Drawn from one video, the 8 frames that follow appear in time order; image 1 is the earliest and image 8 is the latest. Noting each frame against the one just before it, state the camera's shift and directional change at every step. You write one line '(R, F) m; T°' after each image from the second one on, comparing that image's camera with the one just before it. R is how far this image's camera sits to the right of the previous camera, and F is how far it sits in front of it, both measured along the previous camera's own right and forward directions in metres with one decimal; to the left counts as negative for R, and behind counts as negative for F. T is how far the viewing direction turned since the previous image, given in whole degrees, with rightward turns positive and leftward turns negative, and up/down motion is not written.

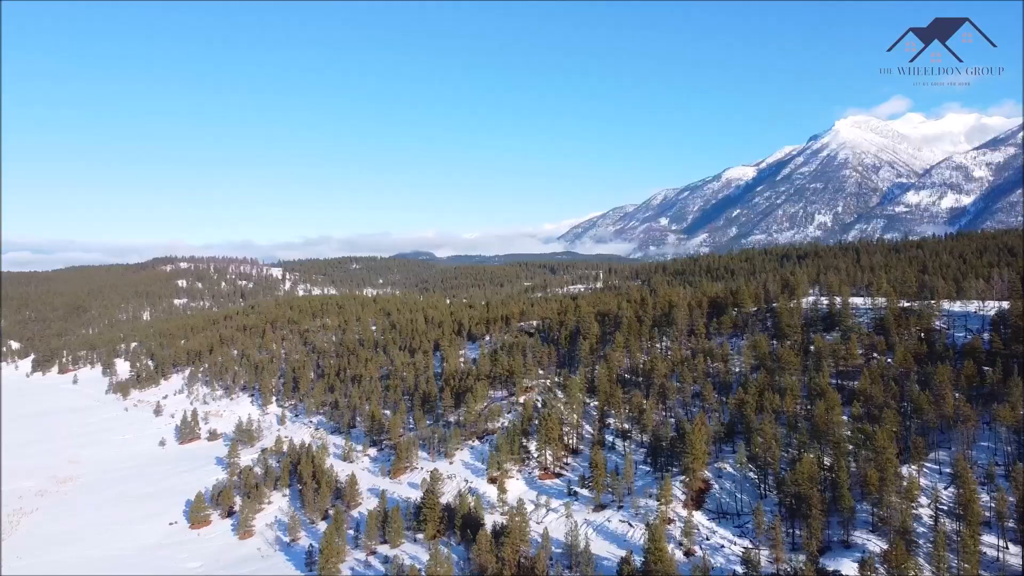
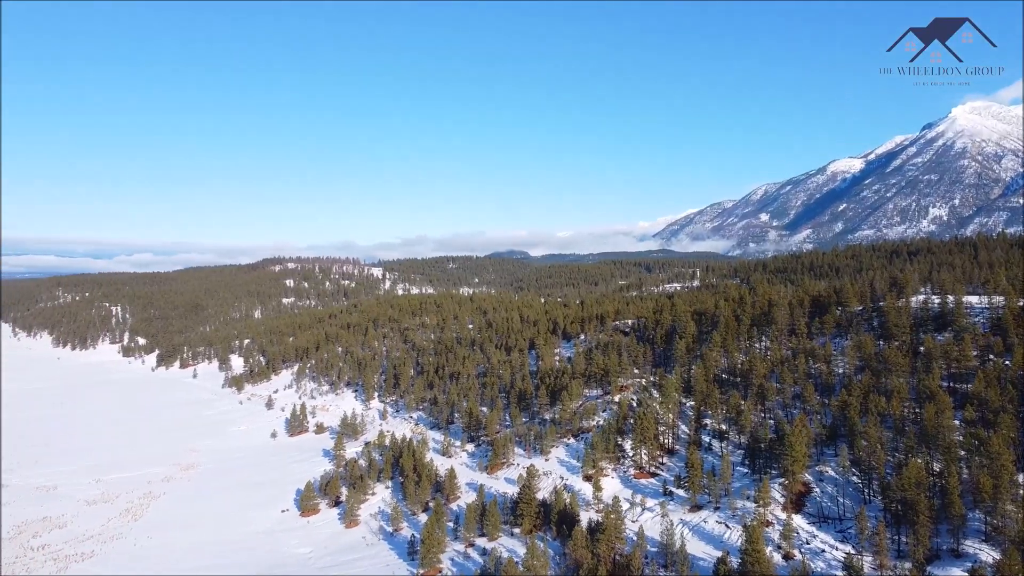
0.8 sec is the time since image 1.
(+0.1, -0.5) m; -7°
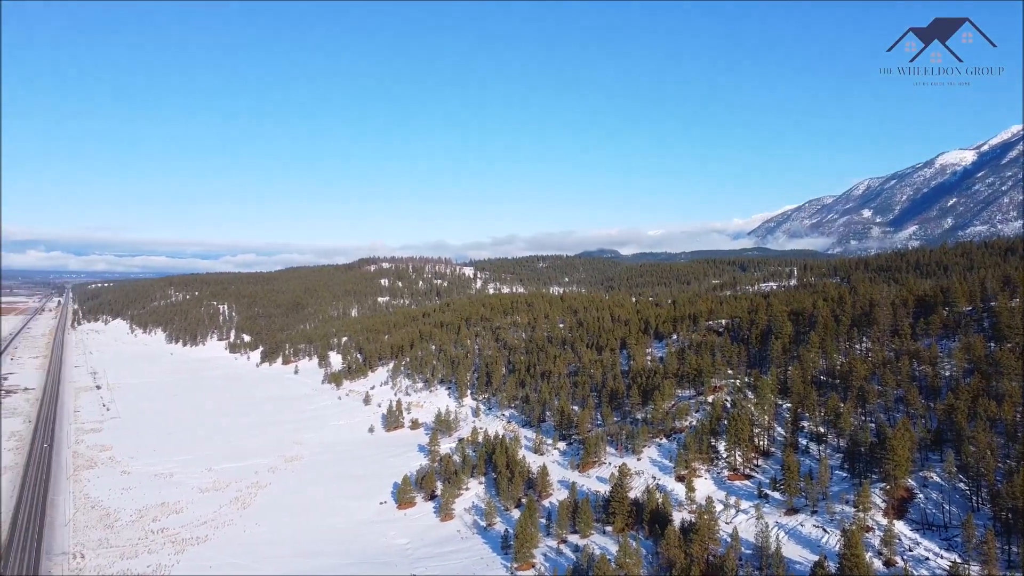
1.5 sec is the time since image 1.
(-0.1, -0.5) m; -6°
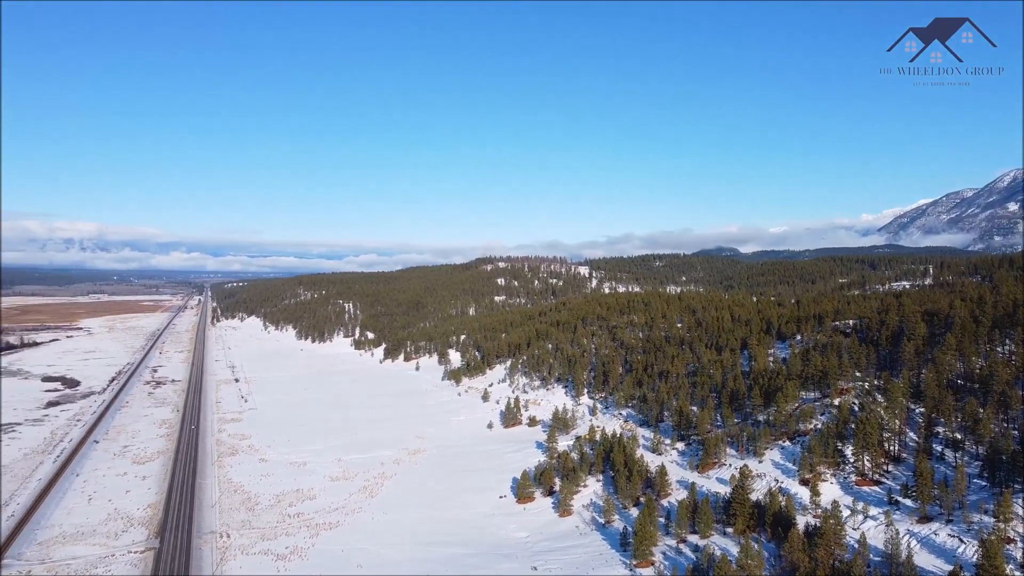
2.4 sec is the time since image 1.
(-0.2, -0.7) m; -8°
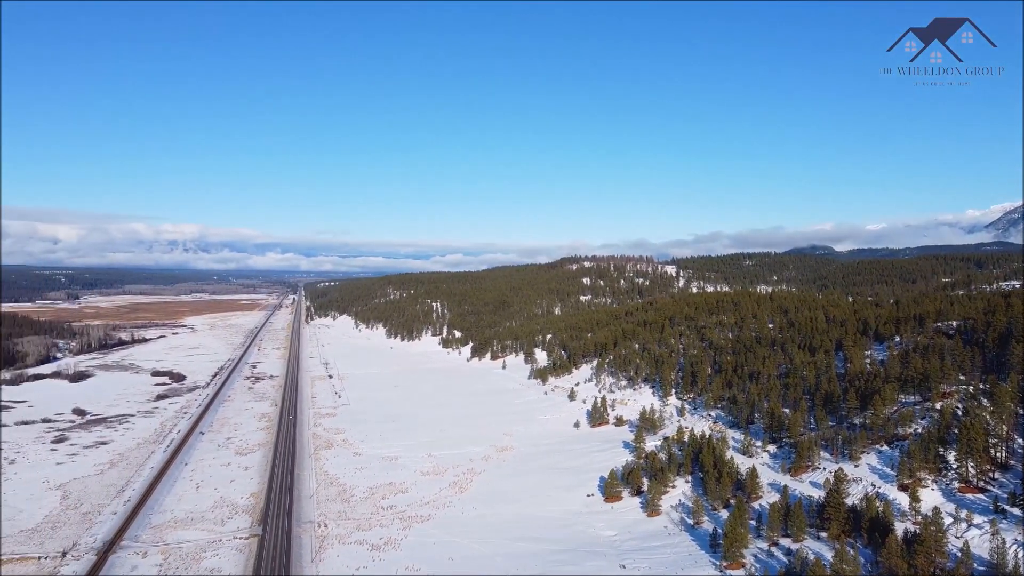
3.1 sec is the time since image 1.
(-0.2, -0.5) m; -6°
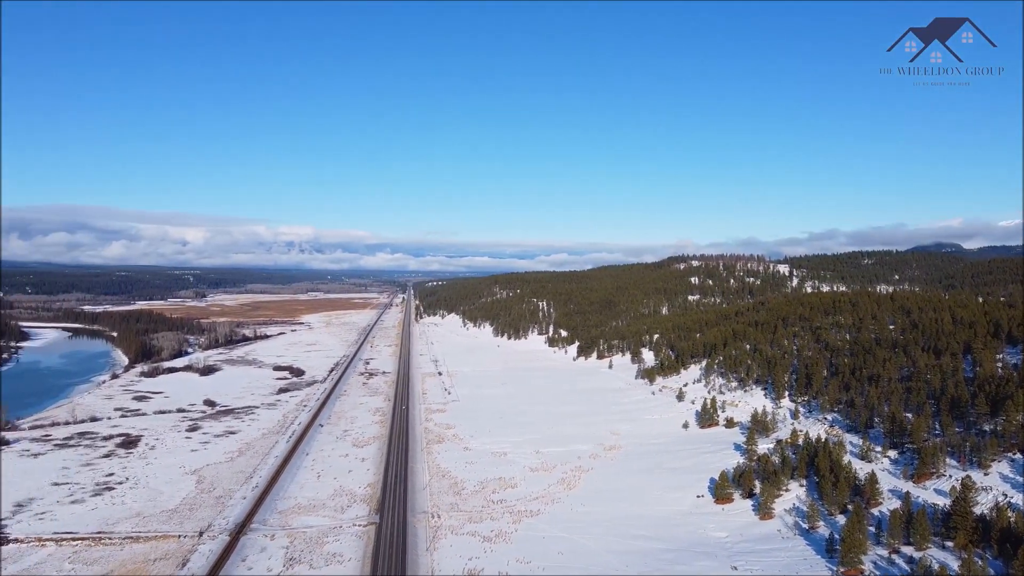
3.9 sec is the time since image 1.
(-0.2, -0.7) m; -7°
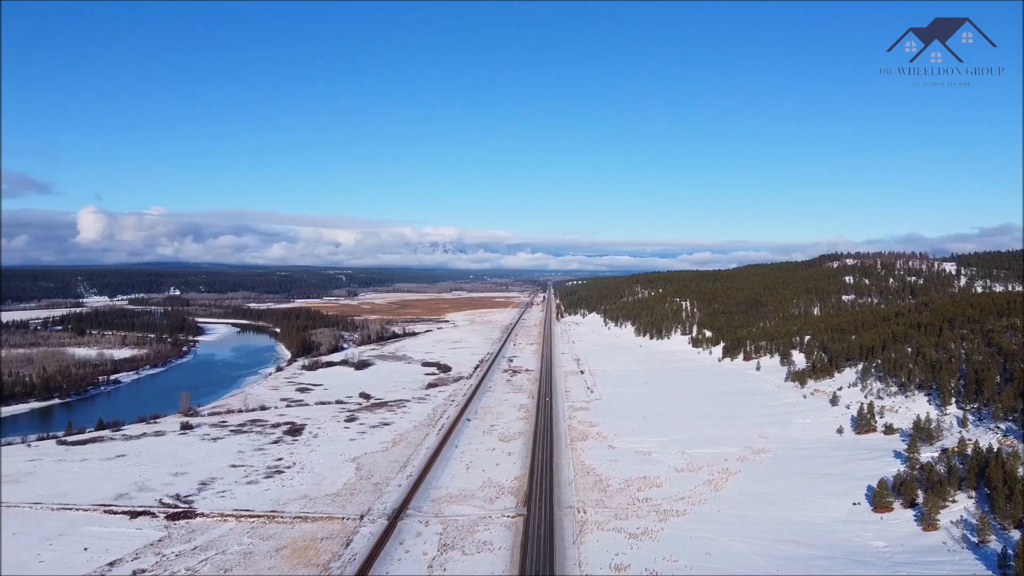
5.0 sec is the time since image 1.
(-0.3, -0.9) m; -10°
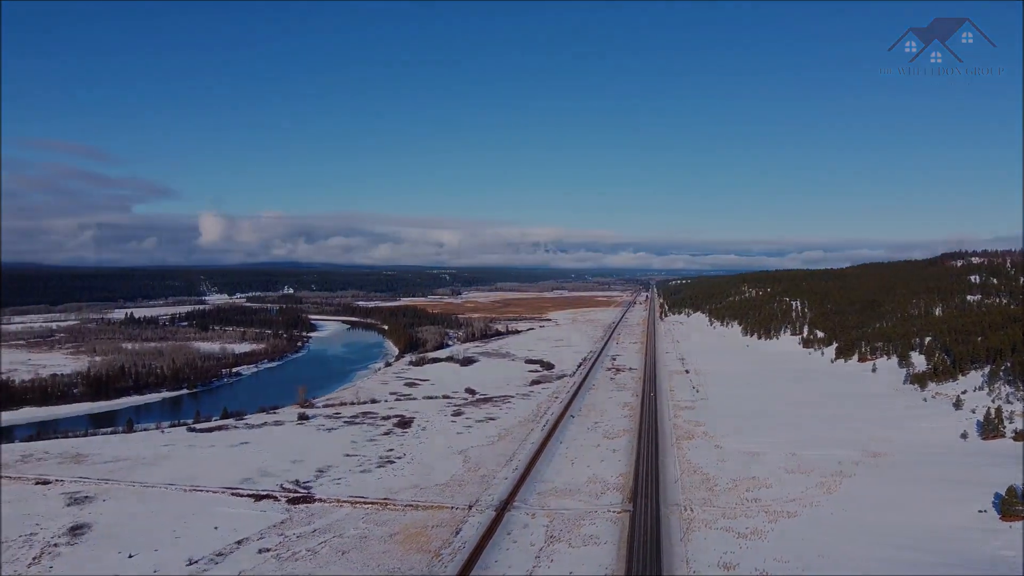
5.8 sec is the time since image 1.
(-0.3, -0.7) m; -7°
